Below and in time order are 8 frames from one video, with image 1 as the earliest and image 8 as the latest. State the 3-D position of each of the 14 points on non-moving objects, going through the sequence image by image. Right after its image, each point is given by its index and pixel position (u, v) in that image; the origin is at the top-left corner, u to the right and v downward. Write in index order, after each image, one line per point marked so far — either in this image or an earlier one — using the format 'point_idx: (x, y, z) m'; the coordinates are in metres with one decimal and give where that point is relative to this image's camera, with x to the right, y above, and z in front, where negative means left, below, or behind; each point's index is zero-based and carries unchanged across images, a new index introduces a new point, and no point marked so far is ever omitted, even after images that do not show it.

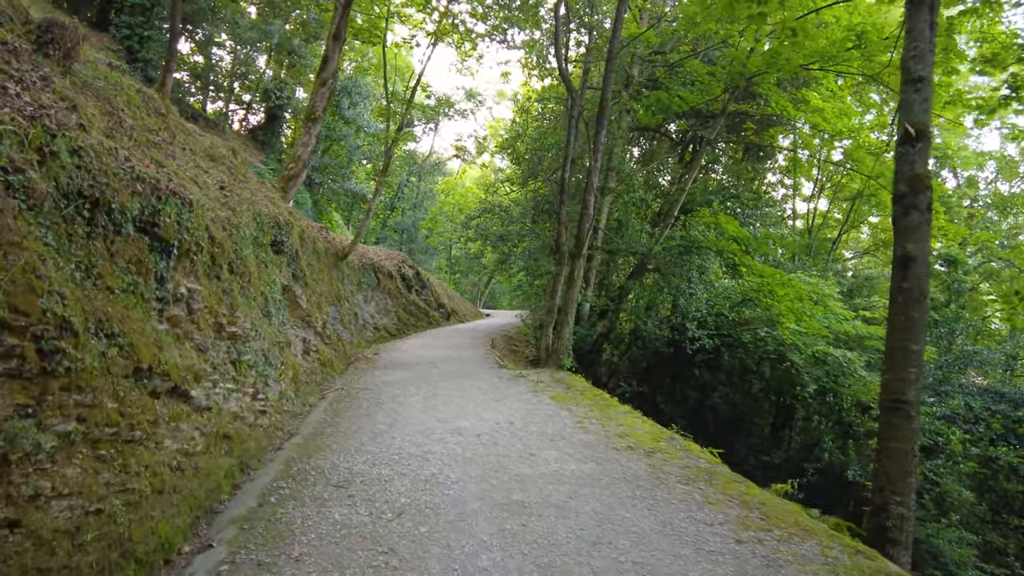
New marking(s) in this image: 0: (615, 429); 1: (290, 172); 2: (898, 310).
0: (+0.9, -1.3, +5.8) m
1: (-3.8, +2.0, +11.2) m
2: (+3.3, -0.2, +5.8) m
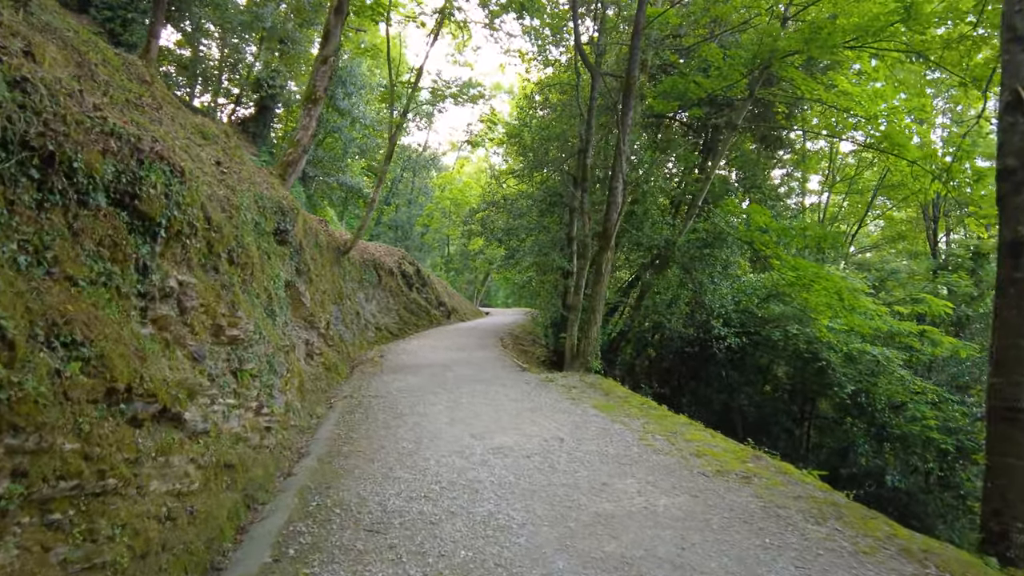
0: (+1.3, -1.2, +5.0) m
1: (-3.5, +2.0, +10.2) m
2: (+3.7, -0.1, +4.9) m
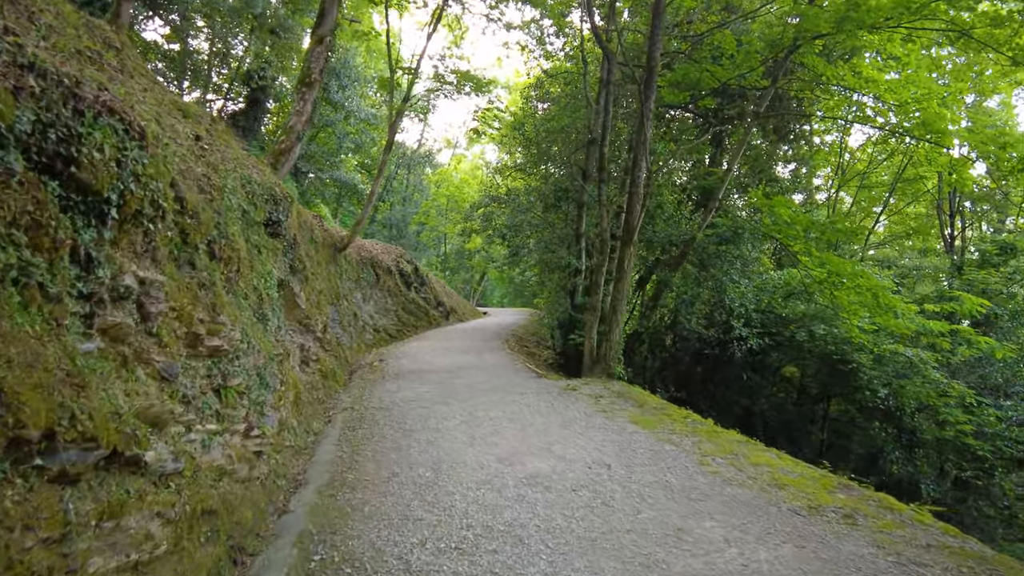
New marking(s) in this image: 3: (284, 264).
0: (+1.6, -1.2, +4.2) m
1: (-3.3, +2.0, +9.3) m
2: (+4.0, -0.1, +4.2) m
3: (-2.5, +0.3, +7.0) m
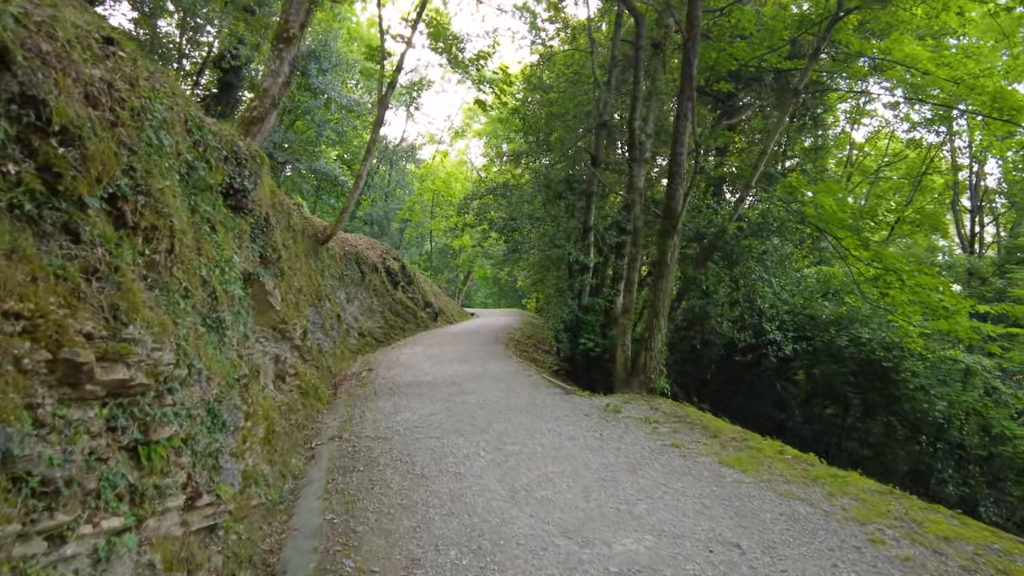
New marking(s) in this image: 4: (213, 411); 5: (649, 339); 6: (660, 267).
0: (+2.0, -1.2, +2.8) m
1: (-3.1, +2.1, +7.8) m
2: (+4.4, -0.1, +2.8) m
3: (-2.2, +0.3, +5.4) m
4: (-1.5, -0.6, +3.2) m
5: (+1.5, -0.6, +7.3) m
6: (+1.7, +0.2, +7.5) m
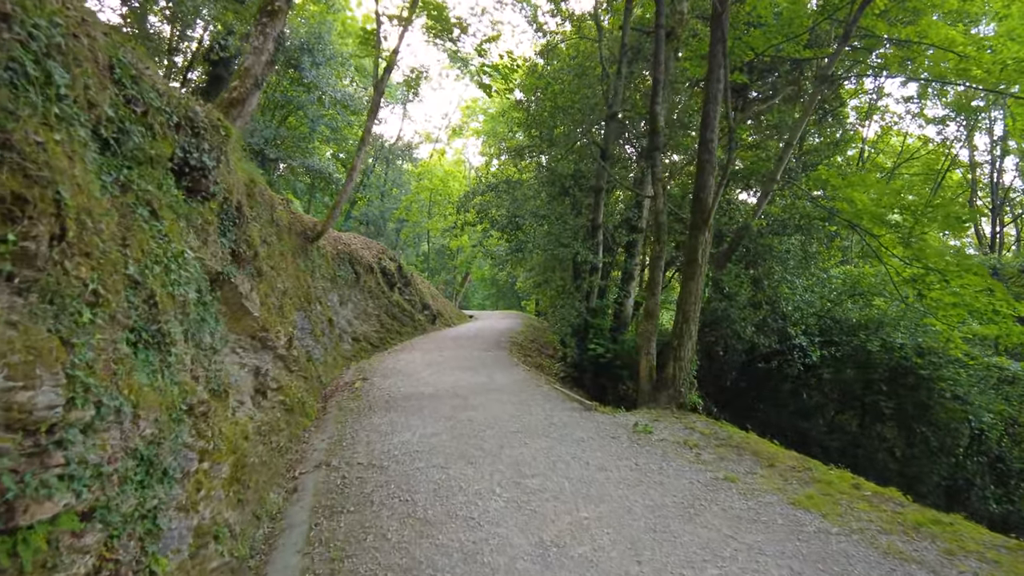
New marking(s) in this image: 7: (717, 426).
0: (+2.1, -1.2, +2.0) m
1: (-3.0, +2.1, +6.9) m
2: (+4.5, -0.1, +2.0) m
3: (-2.0, +0.3, +4.6) m
4: (-1.4, -0.6, +2.4) m
5: (+1.7, -0.6, +6.5) m
6: (+1.8, +0.2, +6.7) m
7: (+1.8, -1.2, +5.6) m
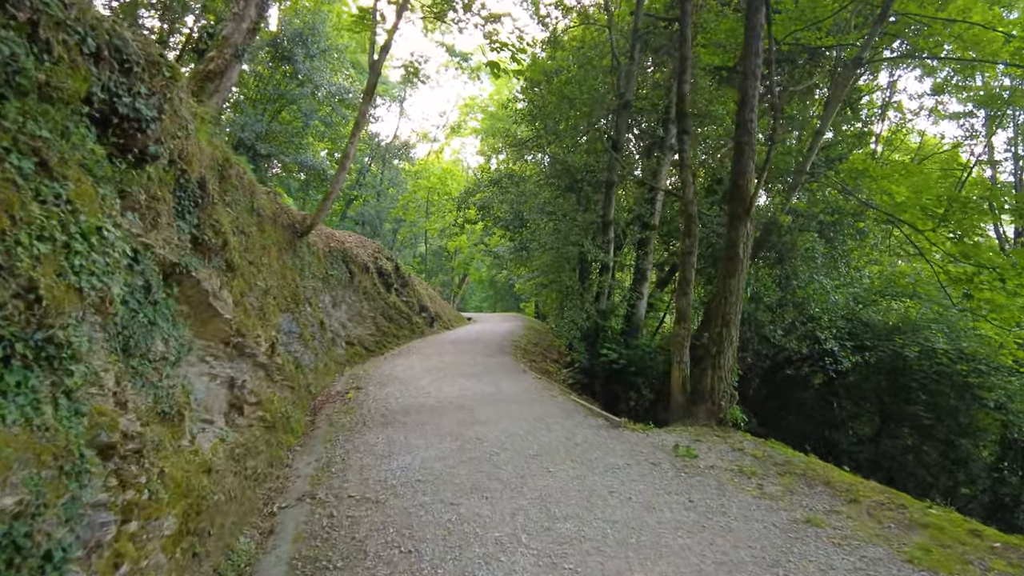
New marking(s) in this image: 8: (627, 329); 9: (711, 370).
0: (+2.3, -1.1, +1.1) m
1: (-2.9, +2.1, +6.1) m
2: (+4.7, 0.0, +1.3) m
3: (-1.9, +0.3, +3.8) m
4: (-1.2, -0.6, +1.6) m
5: (+1.8, -0.6, +5.7) m
6: (+1.9, +0.2, +5.9) m
7: (+1.9, -1.2, +4.8) m
8: (+2.1, -0.8, +12.1) m
9: (+1.7, -0.7, +5.7) m
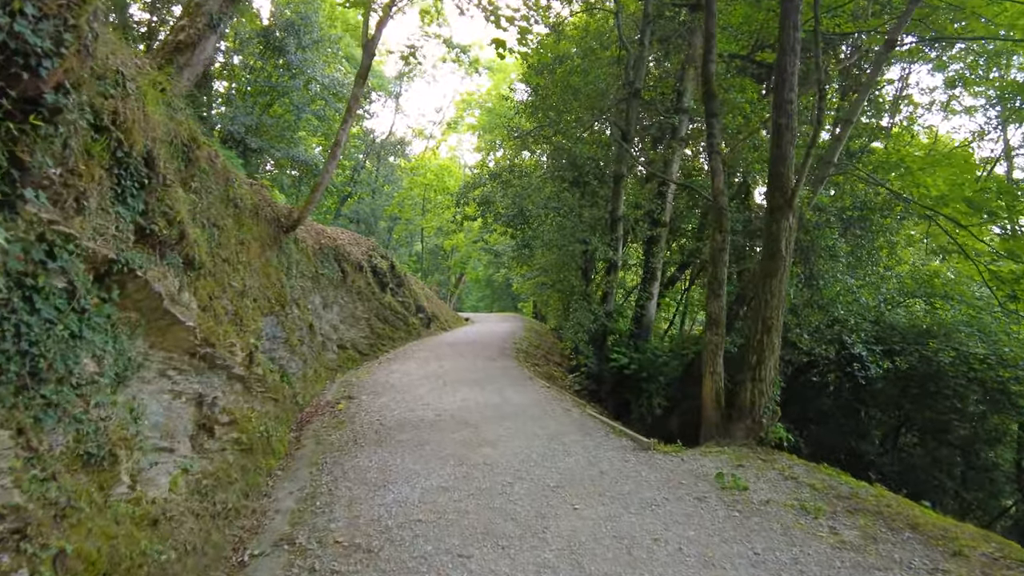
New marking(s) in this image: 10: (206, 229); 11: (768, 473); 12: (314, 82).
0: (+2.4, -1.2, +0.5) m
1: (-2.8, +2.1, +5.4) m
2: (+4.8, -0.1, +0.6) m
3: (-1.8, +0.3, +3.1) m
4: (-1.1, -0.6, +0.9) m
5: (+1.9, -0.6, +5.0) m
6: (+2.0, +0.2, +5.2) m
7: (+2.0, -1.2, +4.1) m
8: (+2.2, -0.8, +11.5) m
9: (+1.8, -0.7, +5.0) m
10: (-2.1, +0.4, +4.4) m
11: (+1.7, -1.2, +4.2) m
12: (-5.0, +5.2, +16.3) m
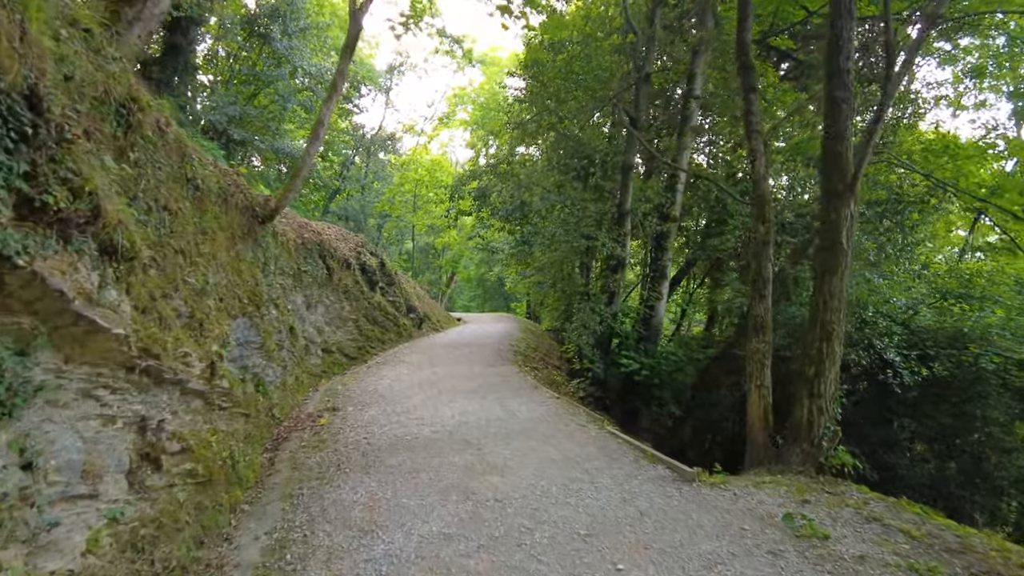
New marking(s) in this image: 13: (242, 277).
0: (+2.5, -1.2, -0.3) m
1: (-2.7, +2.1, +4.6) m
2: (+4.9, -0.1, -0.1) m
3: (-1.7, +0.3, +2.2) m
4: (-0.9, -0.6, +0.1) m
5: (+2.0, -0.6, +4.2) m
6: (+2.1, +0.2, +4.4) m
7: (+2.1, -1.2, +3.3) m
8: (+2.2, -0.8, +10.7) m
9: (+1.9, -0.7, +4.2) m
10: (-2.0, +0.4, +3.6) m
11: (+1.8, -1.2, +3.4) m
12: (-5.1, +5.3, +15.4) m
13: (-2.4, +0.1, +5.9) m
